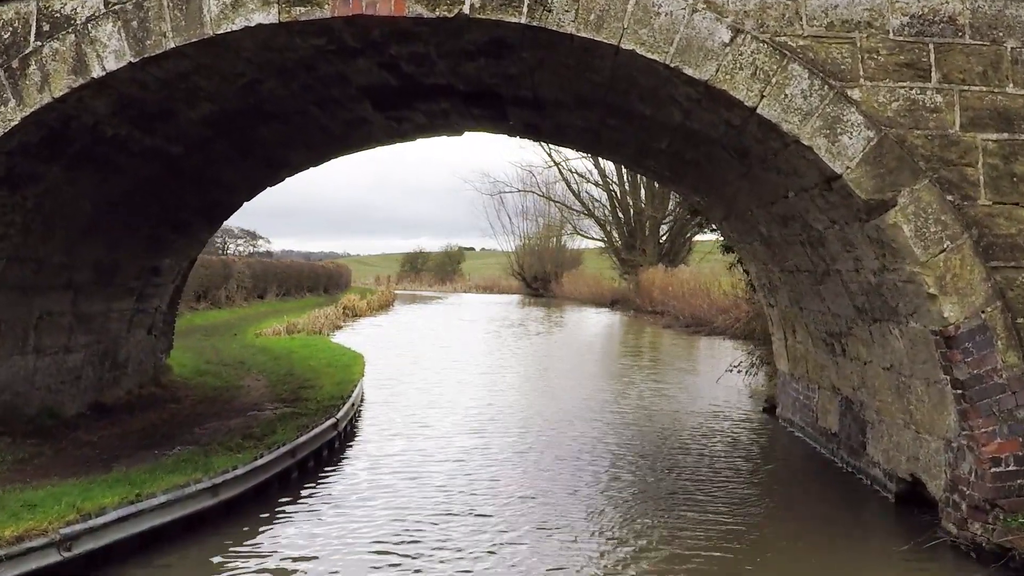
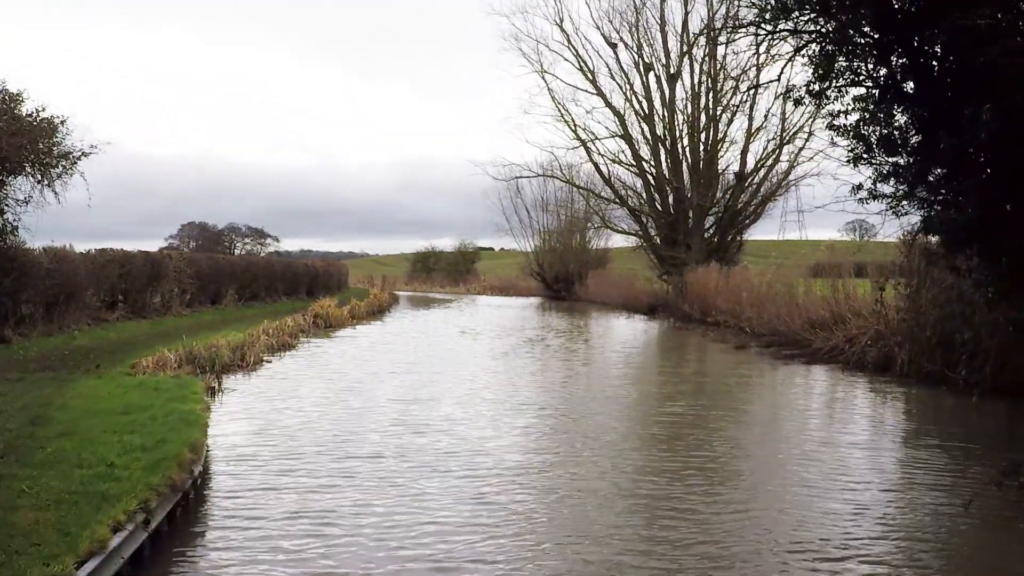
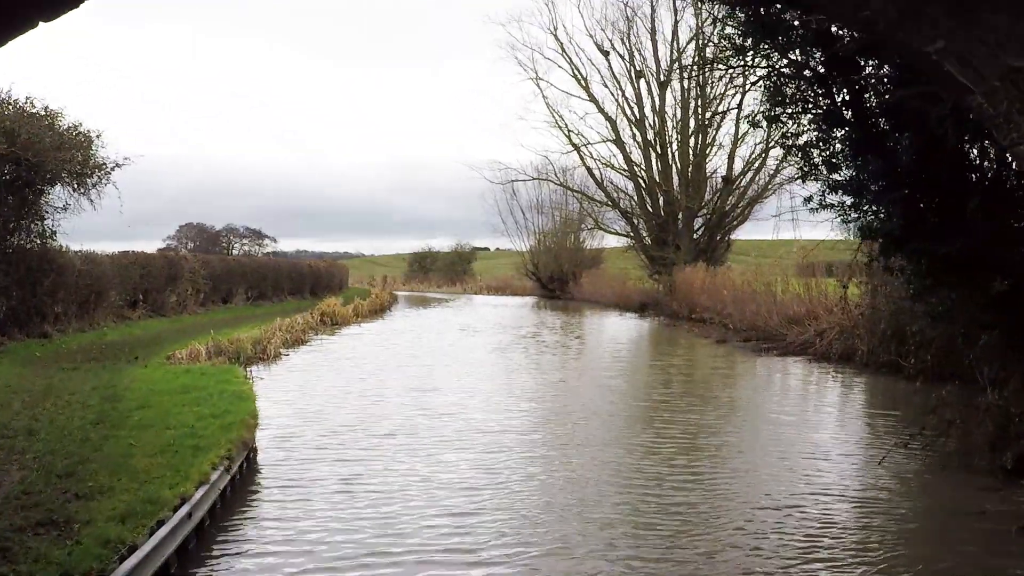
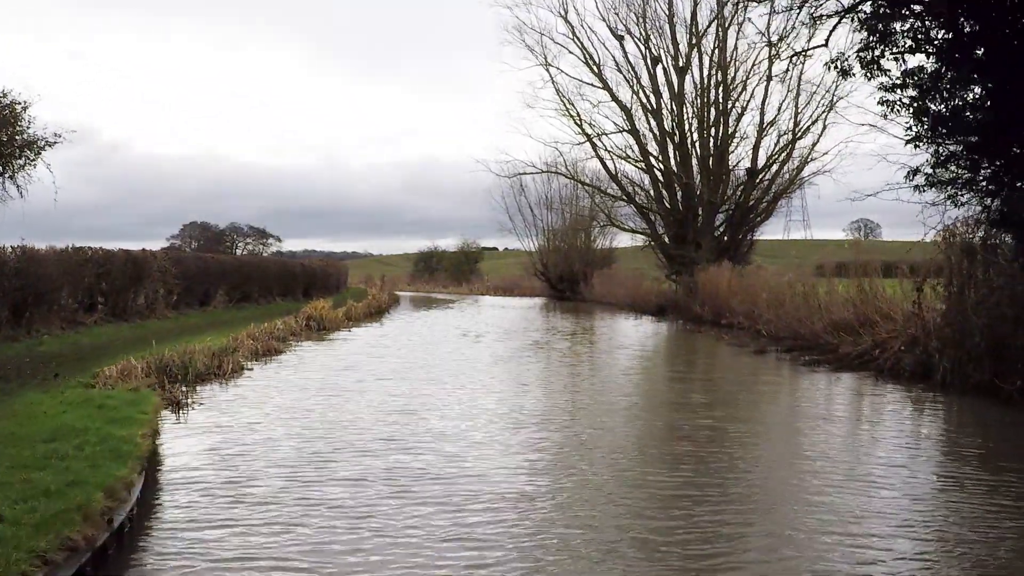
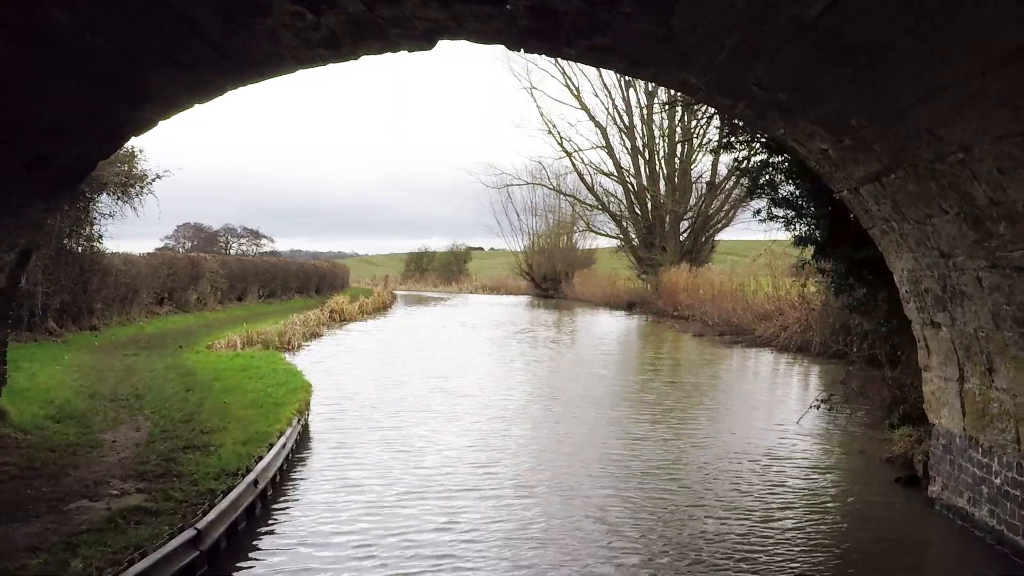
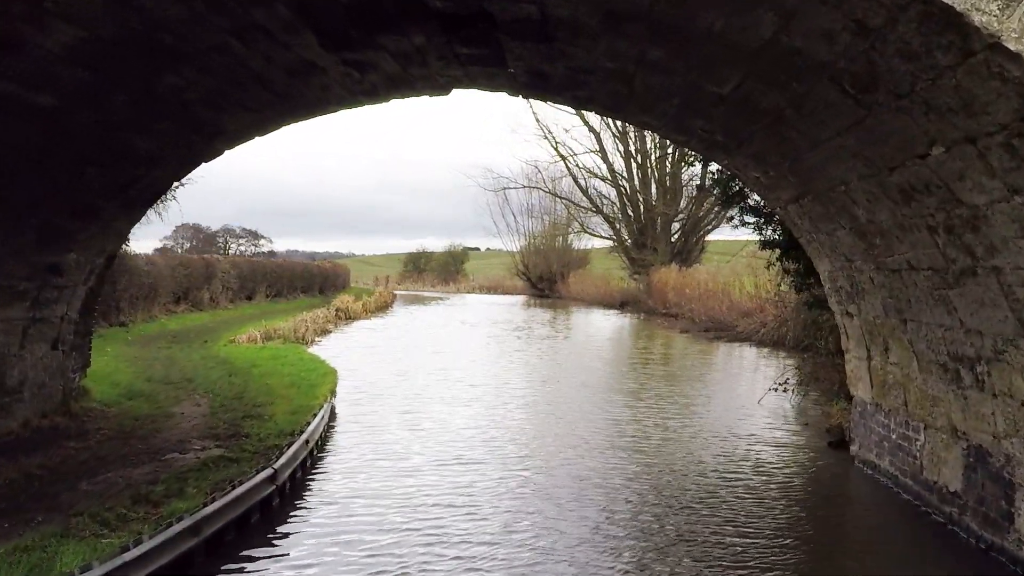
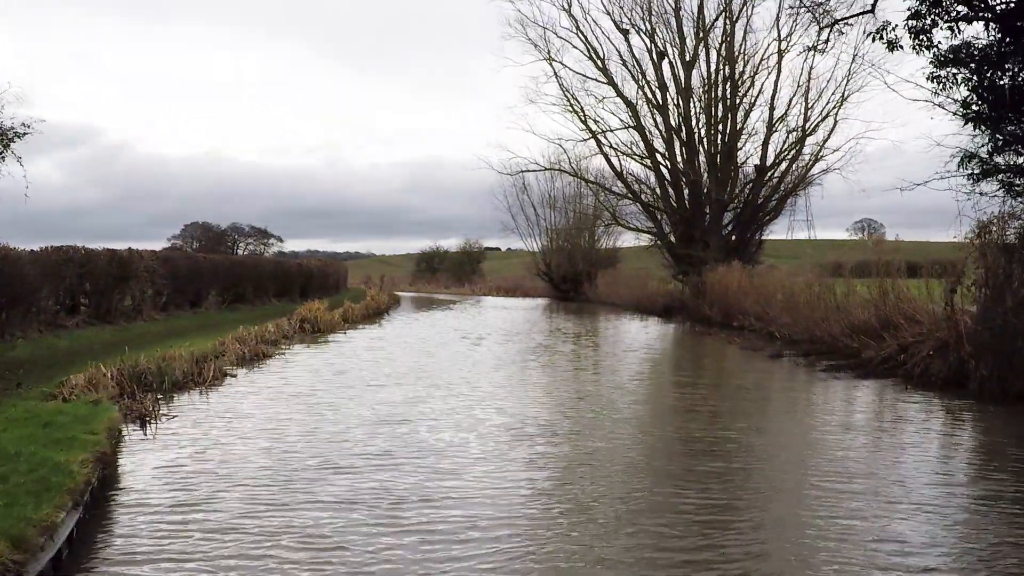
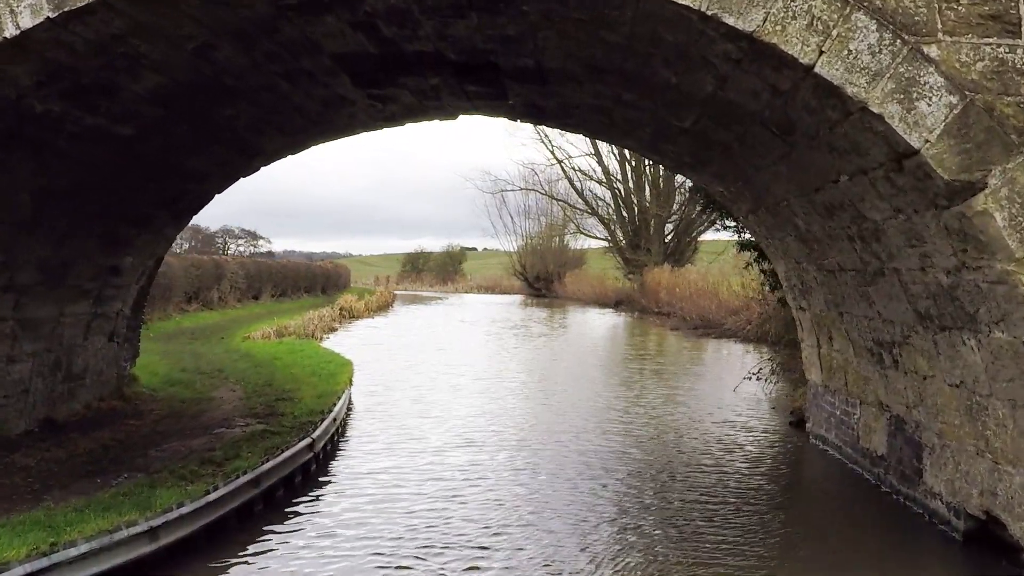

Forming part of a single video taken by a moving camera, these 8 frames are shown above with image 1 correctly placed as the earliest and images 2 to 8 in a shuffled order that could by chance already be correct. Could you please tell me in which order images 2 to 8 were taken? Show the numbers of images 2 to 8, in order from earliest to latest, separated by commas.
8, 6, 5, 3, 2, 4, 7
